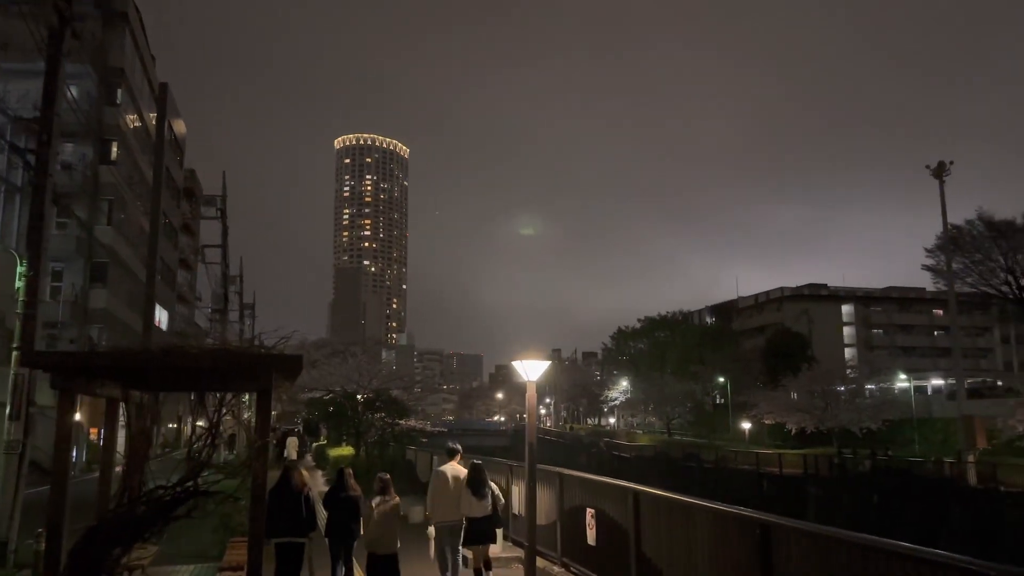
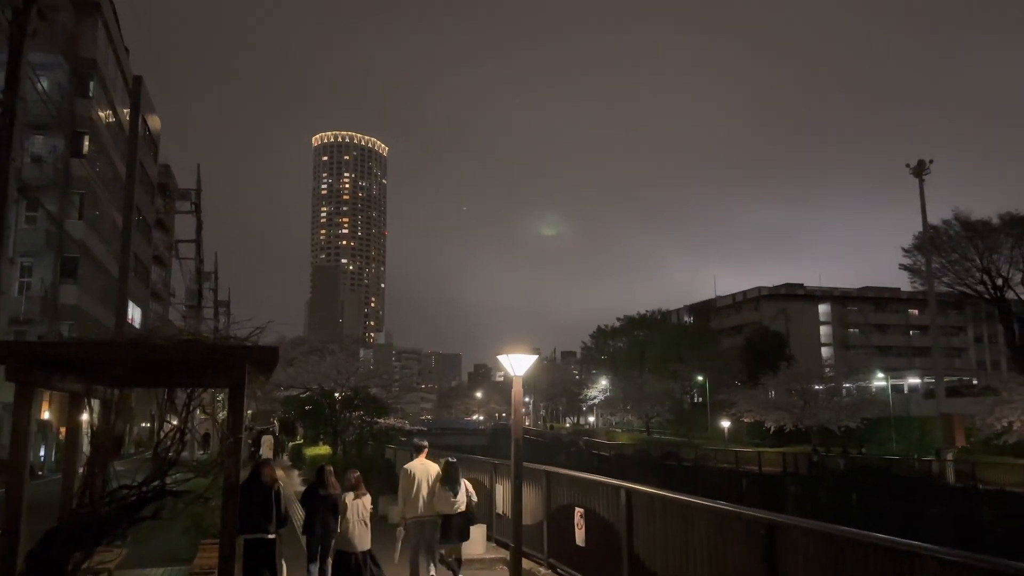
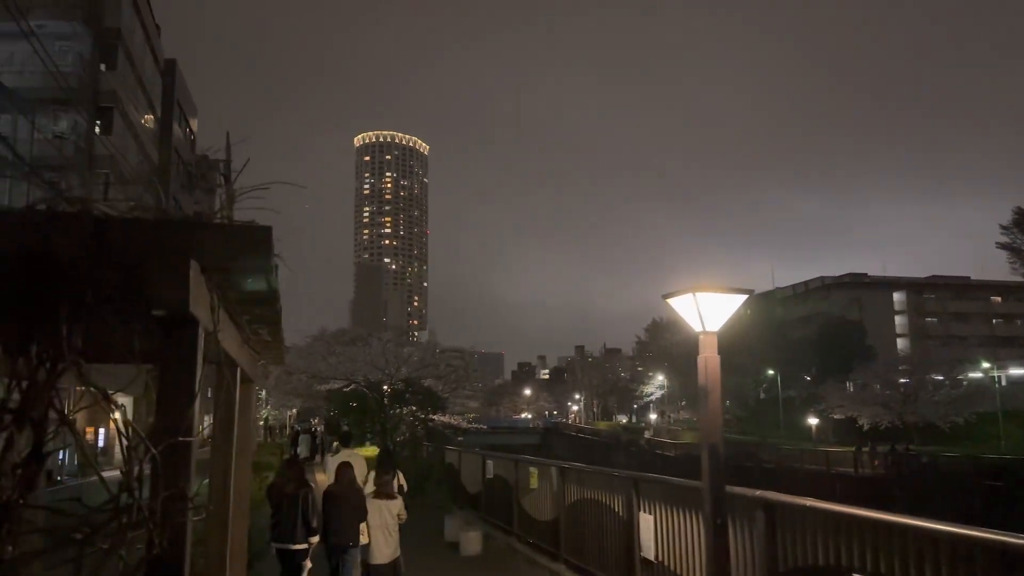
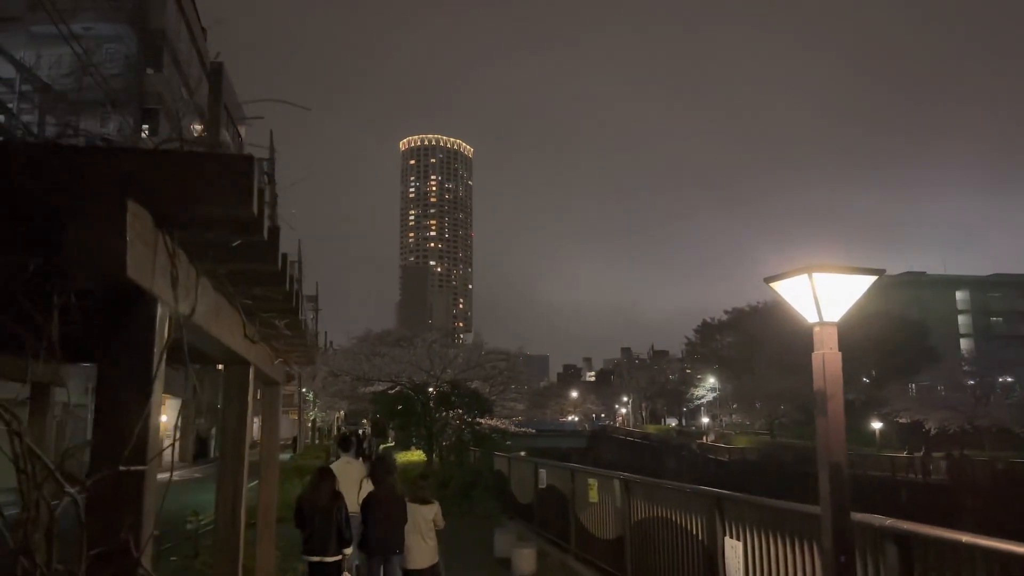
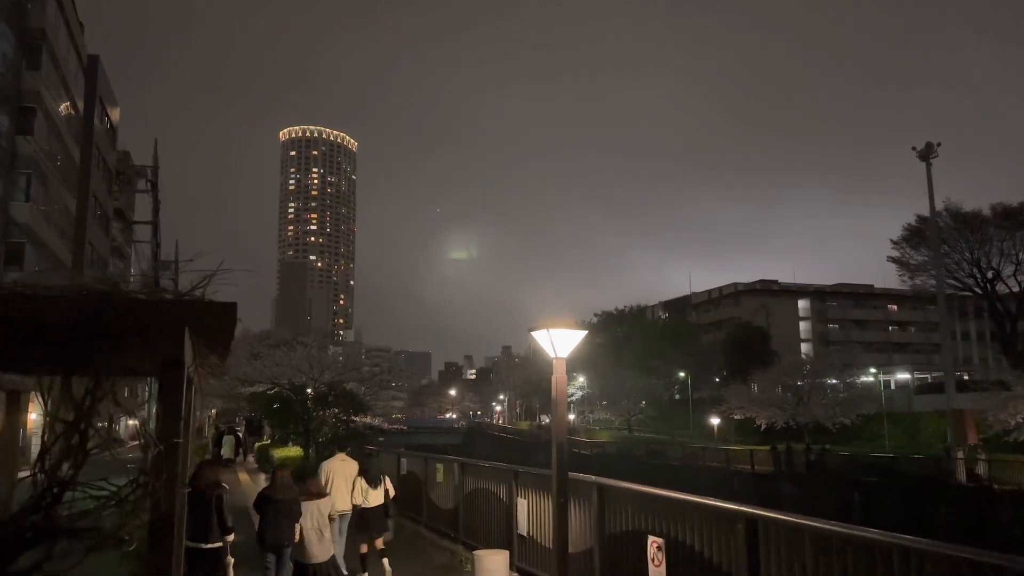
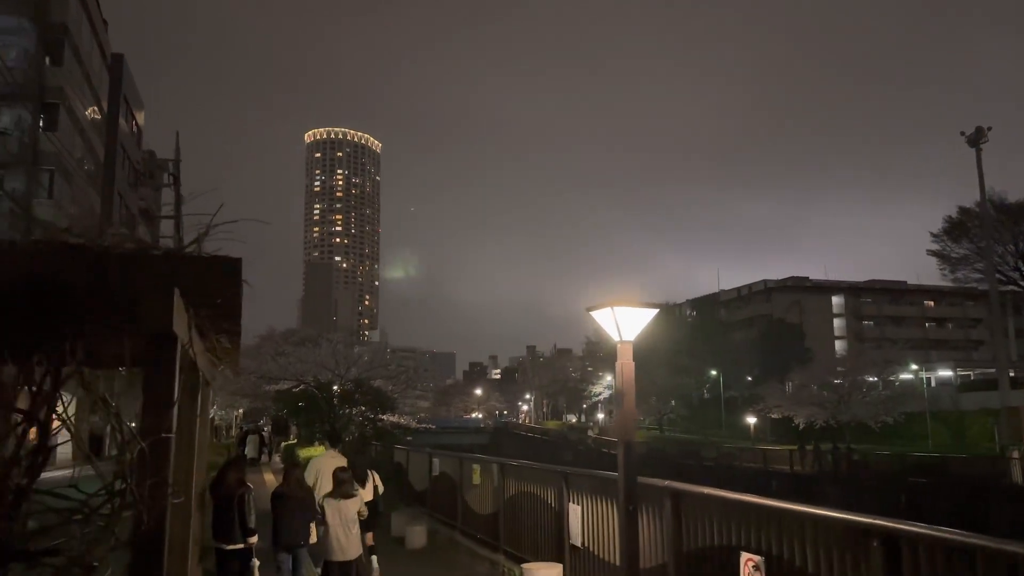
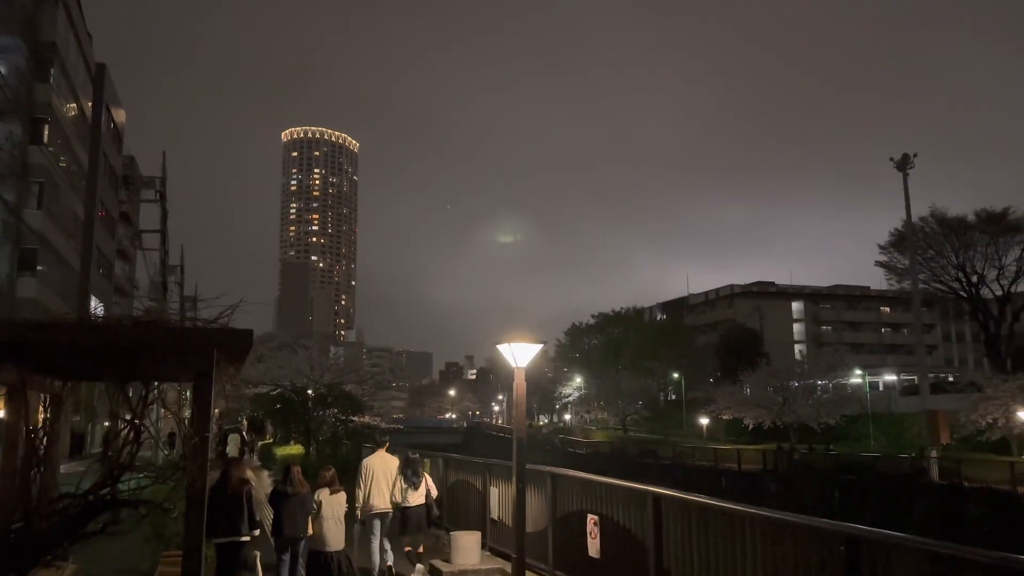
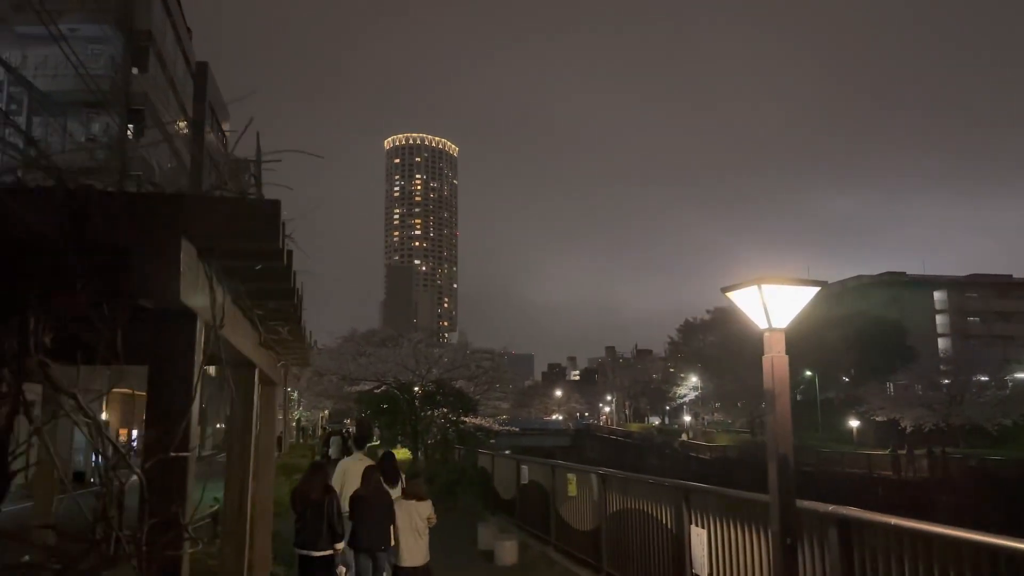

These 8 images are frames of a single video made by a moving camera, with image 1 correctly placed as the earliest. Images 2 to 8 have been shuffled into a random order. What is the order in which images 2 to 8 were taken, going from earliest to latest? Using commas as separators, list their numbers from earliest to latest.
2, 7, 5, 6, 3, 8, 4
